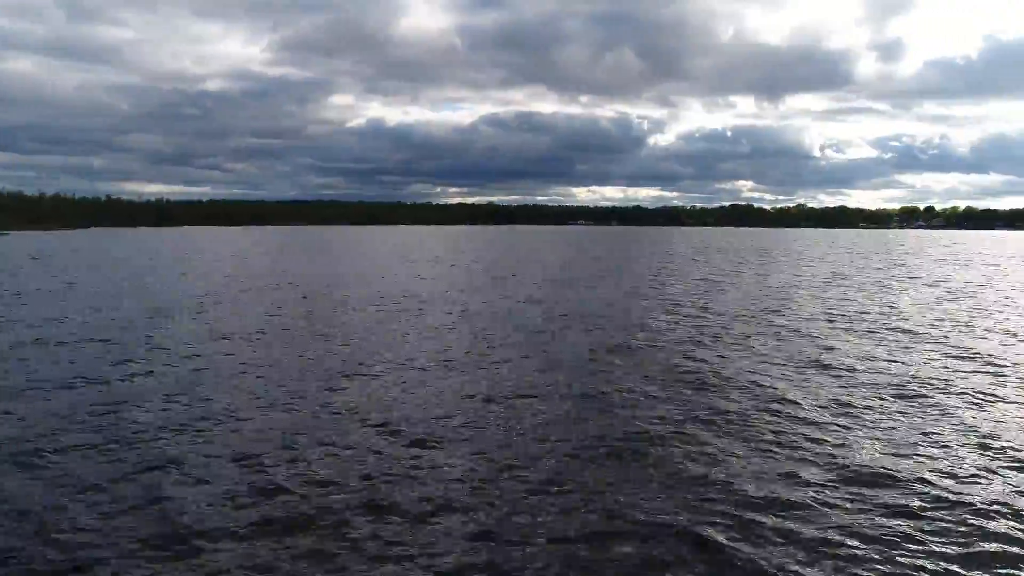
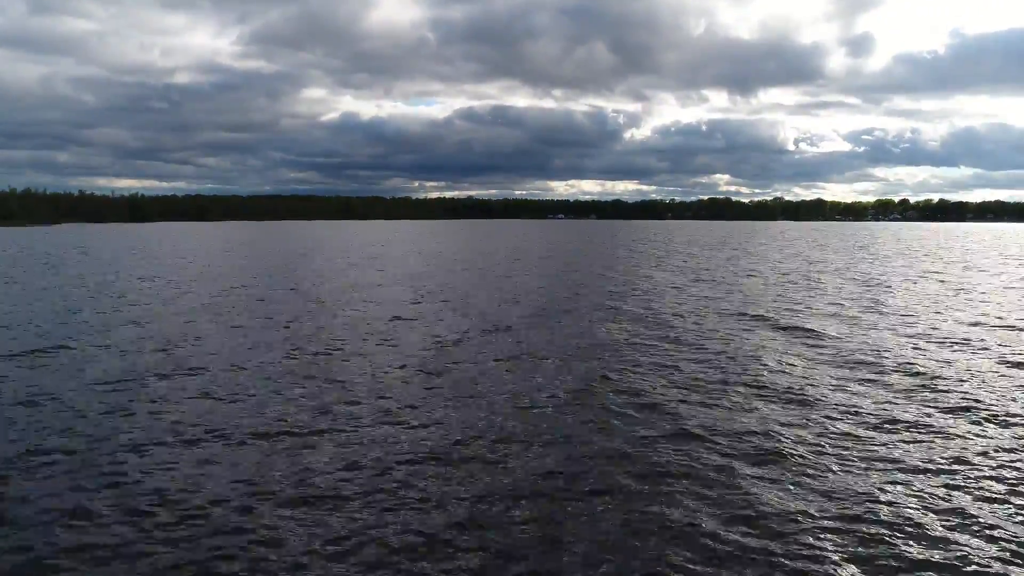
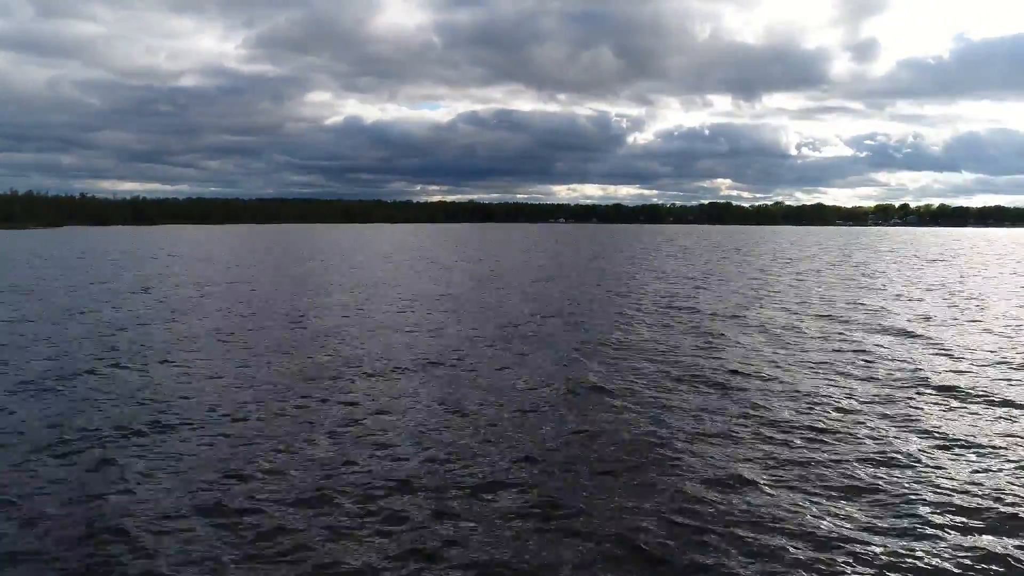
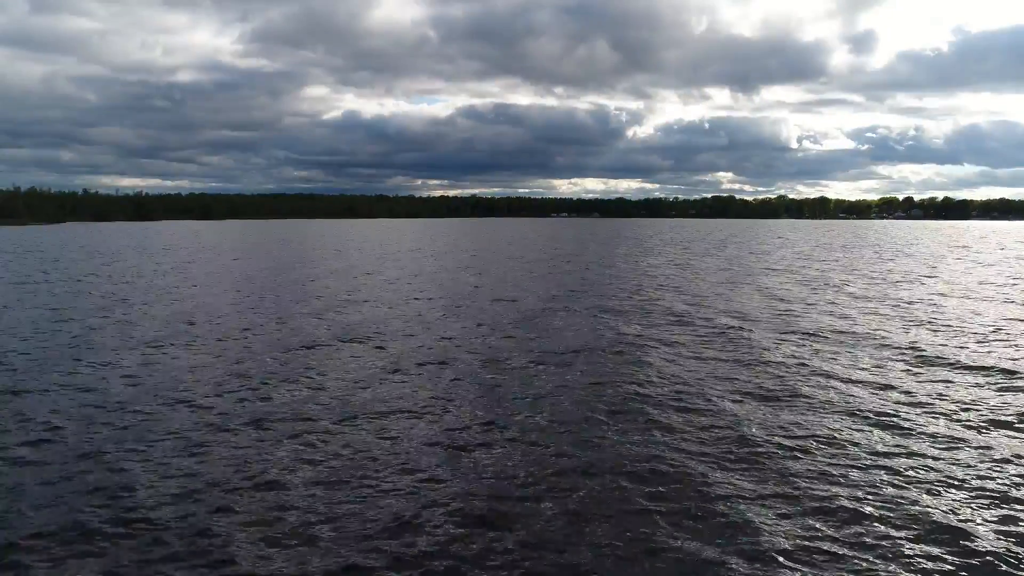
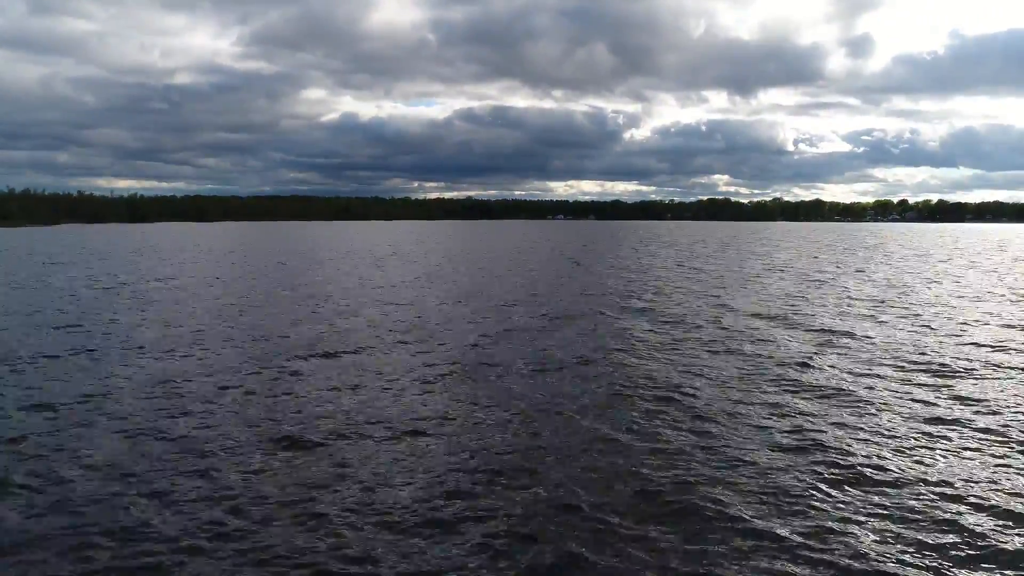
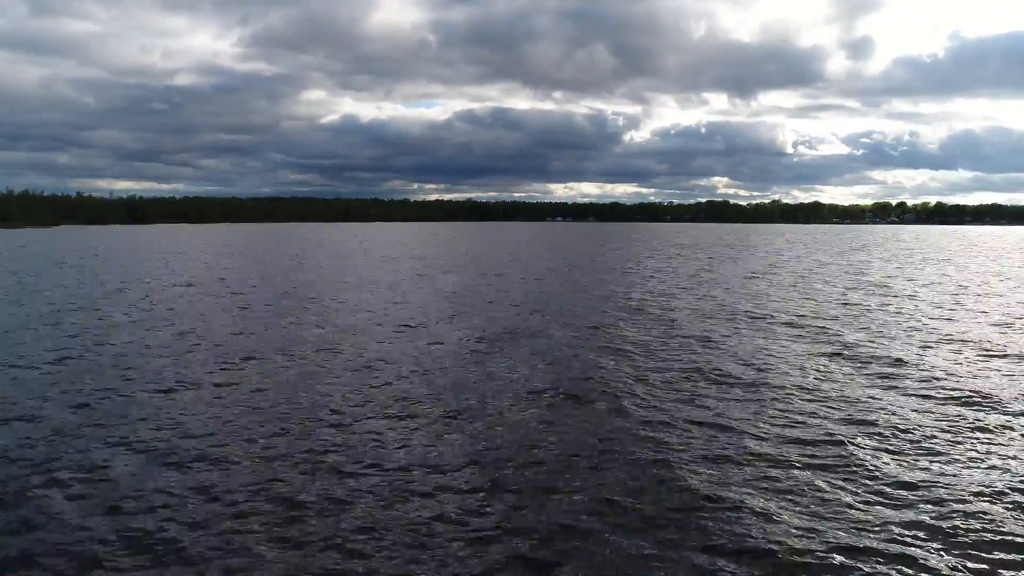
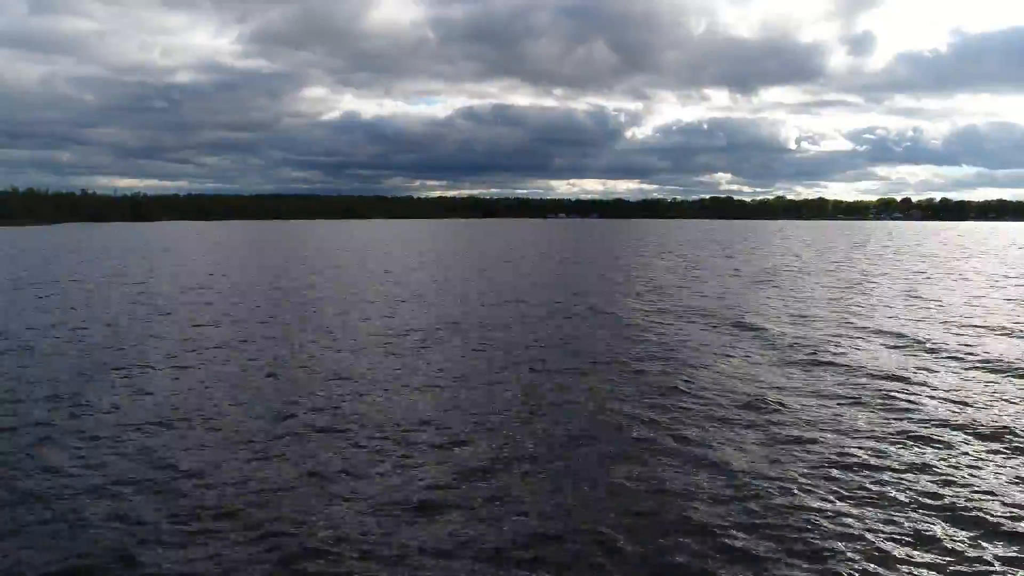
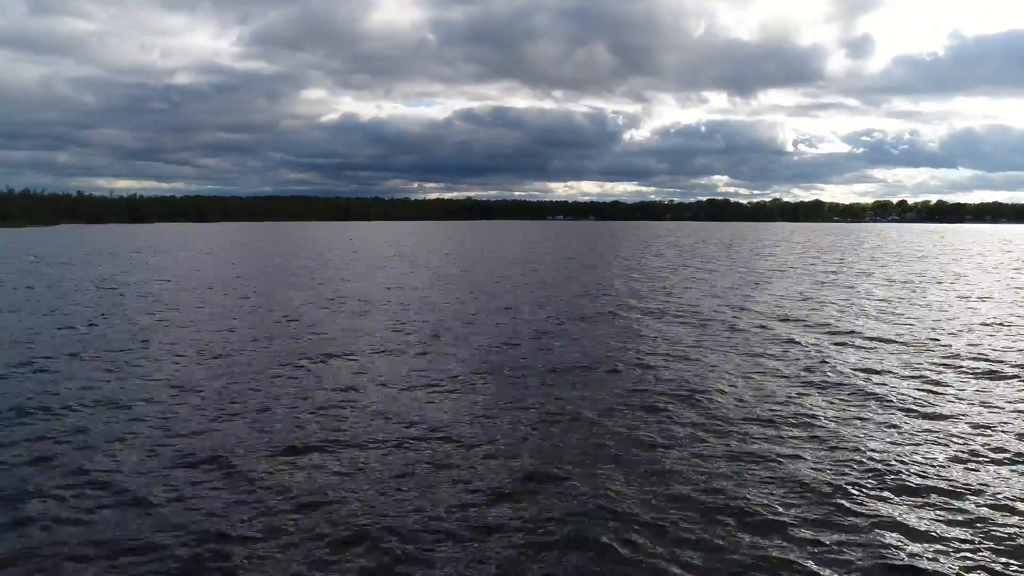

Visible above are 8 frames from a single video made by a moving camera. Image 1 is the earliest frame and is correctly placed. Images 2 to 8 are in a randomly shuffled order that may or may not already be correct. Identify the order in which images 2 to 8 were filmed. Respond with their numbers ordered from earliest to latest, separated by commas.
3, 6, 8, 5, 2, 7, 4
